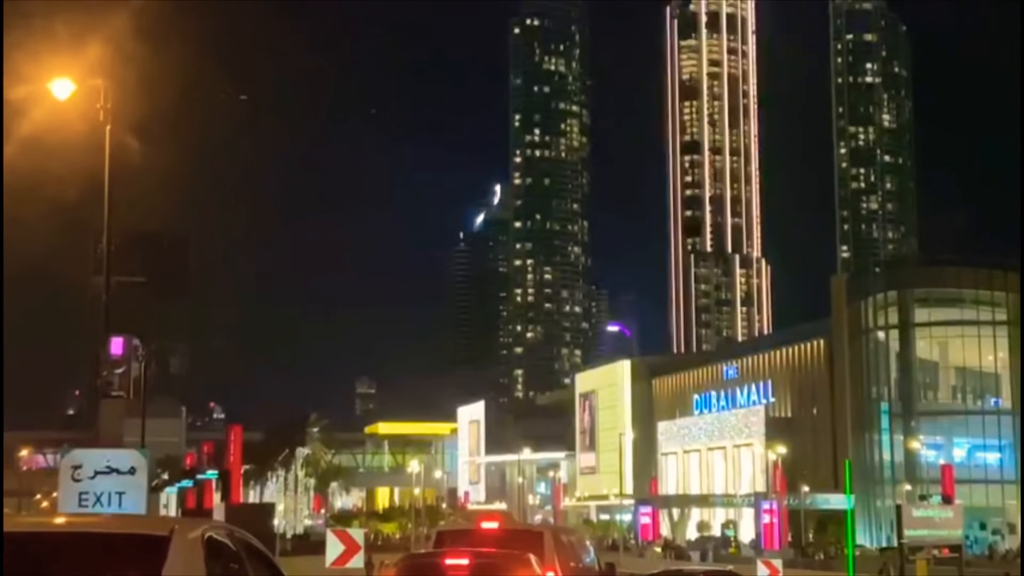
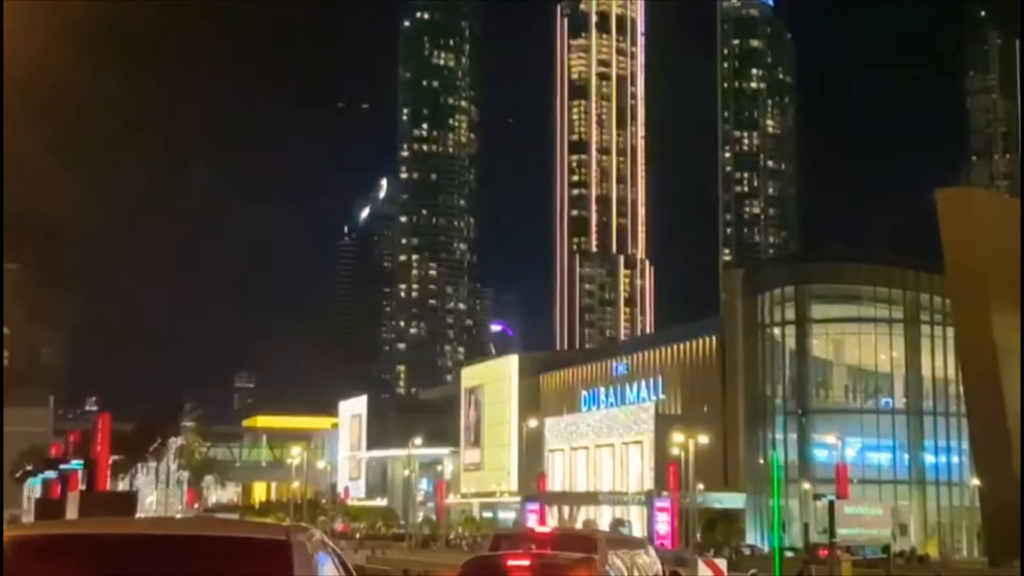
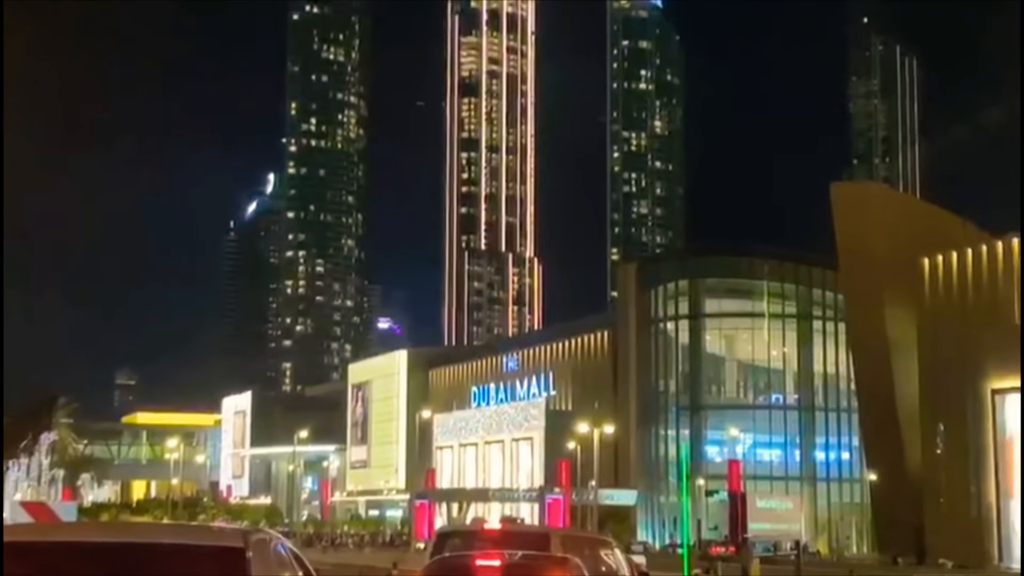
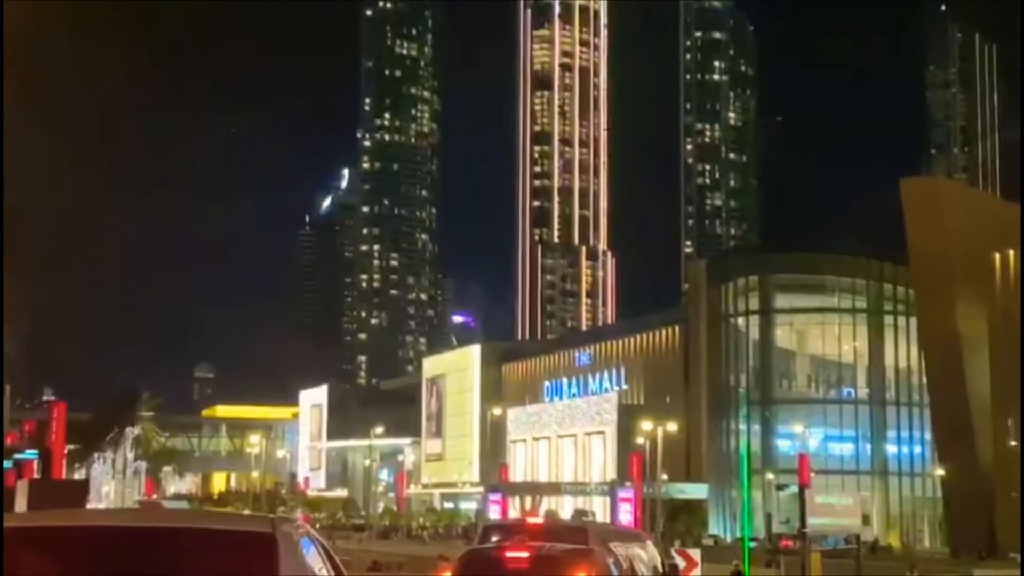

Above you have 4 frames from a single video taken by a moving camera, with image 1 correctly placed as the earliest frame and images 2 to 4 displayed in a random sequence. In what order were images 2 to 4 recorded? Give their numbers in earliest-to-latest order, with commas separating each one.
2, 4, 3
